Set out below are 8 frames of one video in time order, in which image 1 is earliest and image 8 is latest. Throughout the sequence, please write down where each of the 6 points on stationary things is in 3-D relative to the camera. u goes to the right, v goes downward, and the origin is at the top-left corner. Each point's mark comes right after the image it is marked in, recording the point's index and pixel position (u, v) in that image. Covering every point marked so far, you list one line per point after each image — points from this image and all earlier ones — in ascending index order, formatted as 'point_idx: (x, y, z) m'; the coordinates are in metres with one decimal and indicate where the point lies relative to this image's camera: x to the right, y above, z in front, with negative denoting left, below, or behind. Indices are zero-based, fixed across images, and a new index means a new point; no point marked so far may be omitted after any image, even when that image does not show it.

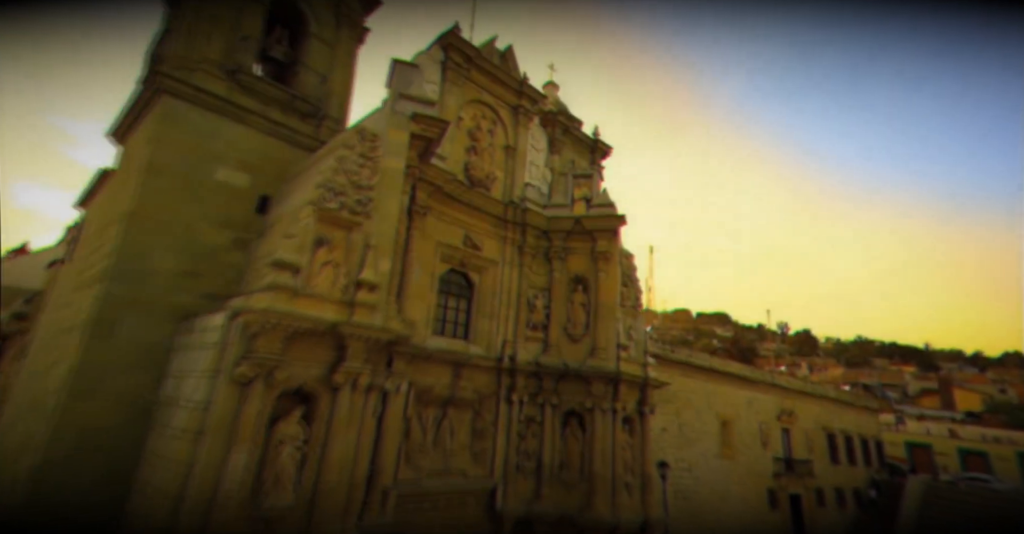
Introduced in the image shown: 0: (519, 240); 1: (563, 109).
0: (+0.1, +0.7, +14.2) m
1: (+1.6, +5.1, +17.7) m
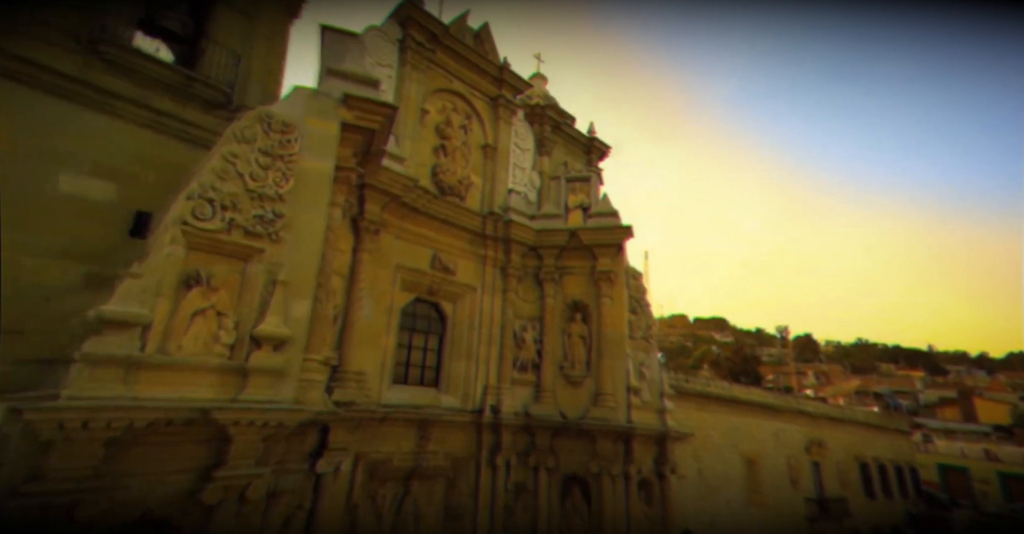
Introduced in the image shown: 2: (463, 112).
0: (-0.2, +0.2, +11.6) m
1: (+1.1, +4.5, +15.2) m
2: (-1.1, +3.4, +11.8) m
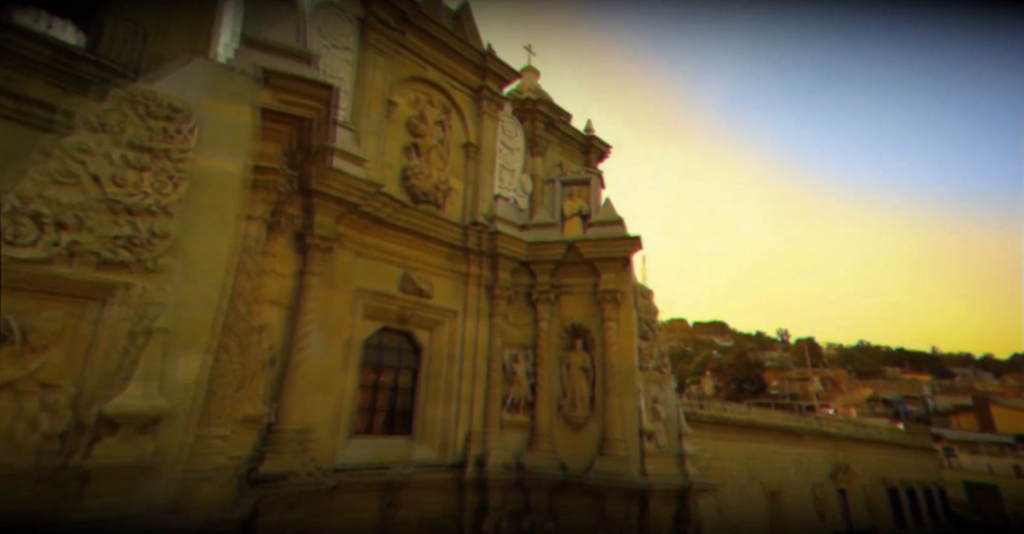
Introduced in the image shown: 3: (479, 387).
0: (-0.5, -0.2, +9.8) m
1: (+0.8, +4.2, +13.5) m
2: (-1.3, +3.0, +10.1) m
3: (-0.5, -2.0, +9.1) m
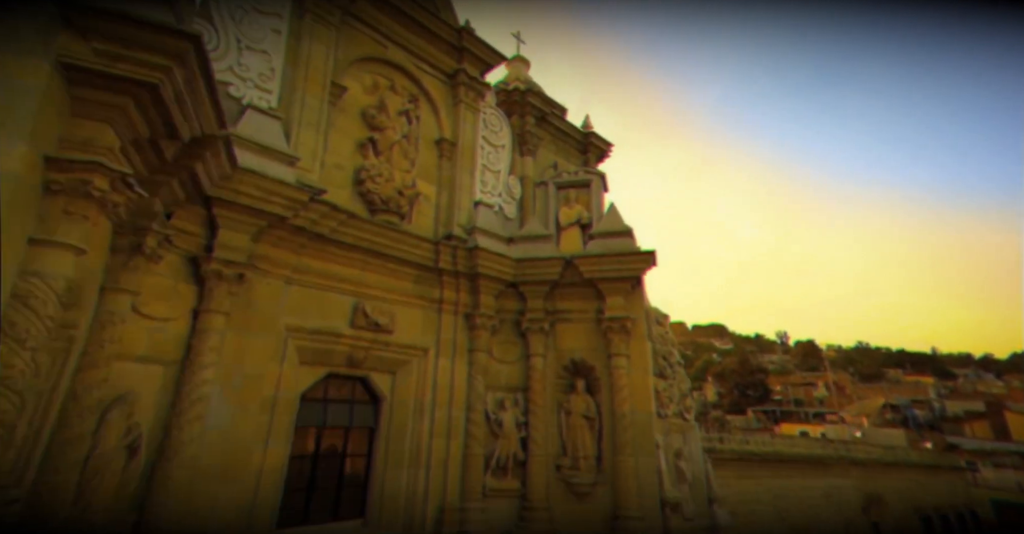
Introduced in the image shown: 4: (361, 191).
0: (-0.7, -0.5, +7.9) m
1: (+0.5, +3.8, +11.6) m
2: (-1.6, +2.6, +8.2) m
3: (-0.7, -2.4, +7.2) m
4: (-2.0, +1.0, +7.2) m
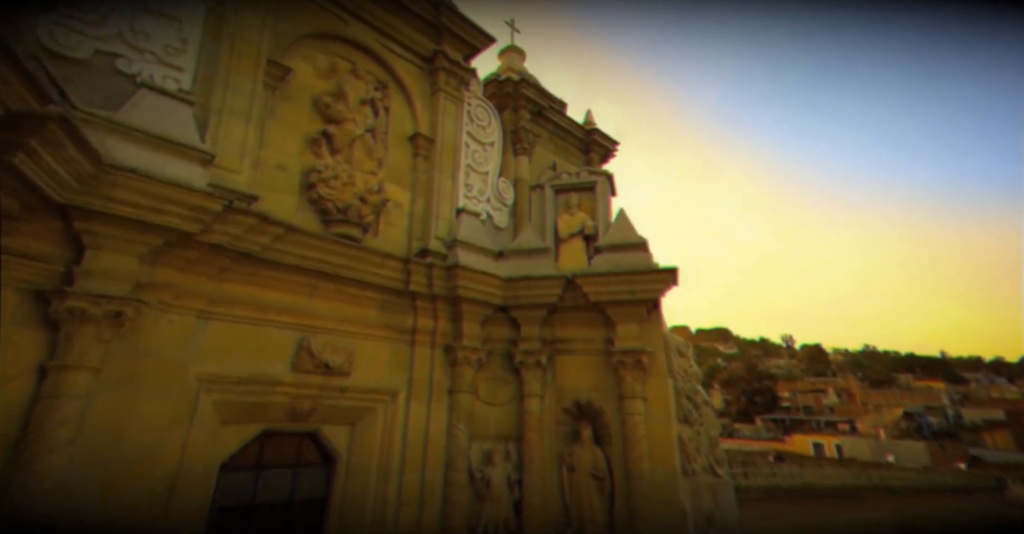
0: (-0.8, -0.8, +6.5) m
1: (+0.4, +3.5, +10.2) m
2: (-1.8, +2.4, +6.8) m
3: (-0.9, -2.6, +5.8) m
4: (-2.1, +0.7, +5.8) m
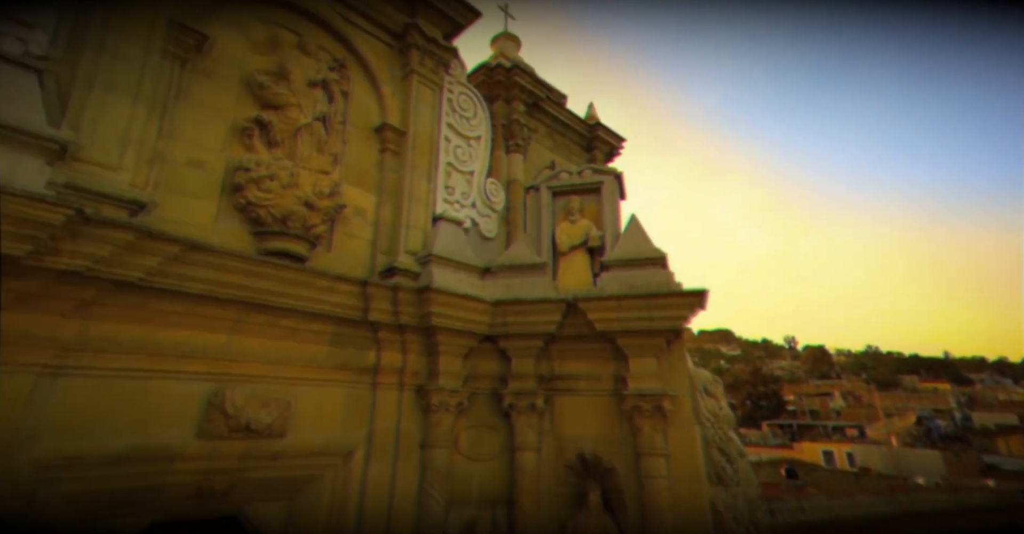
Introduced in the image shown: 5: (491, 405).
0: (-0.9, -1.0, +5.2) m
1: (+0.2, +3.3, +8.9) m
2: (-1.9, +2.1, +5.5) m
3: (-1.0, -2.8, +4.5) m
4: (-2.3, +0.5, +4.5) m
5: (-0.2, -1.4, +5.6) m
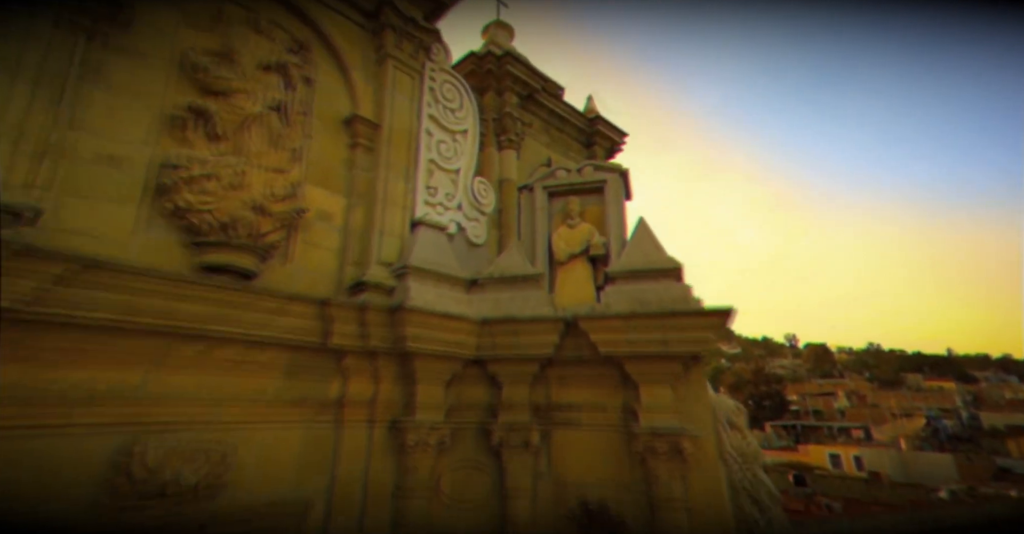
0: (-1.0, -1.1, +4.4) m
1: (+0.1, +3.2, +8.2) m
2: (-2.0, +2.0, +4.7) m
3: (-1.0, -2.9, +3.7) m
4: (-2.4, +0.4, +3.7) m
5: (-0.3, -1.5, +4.8) m
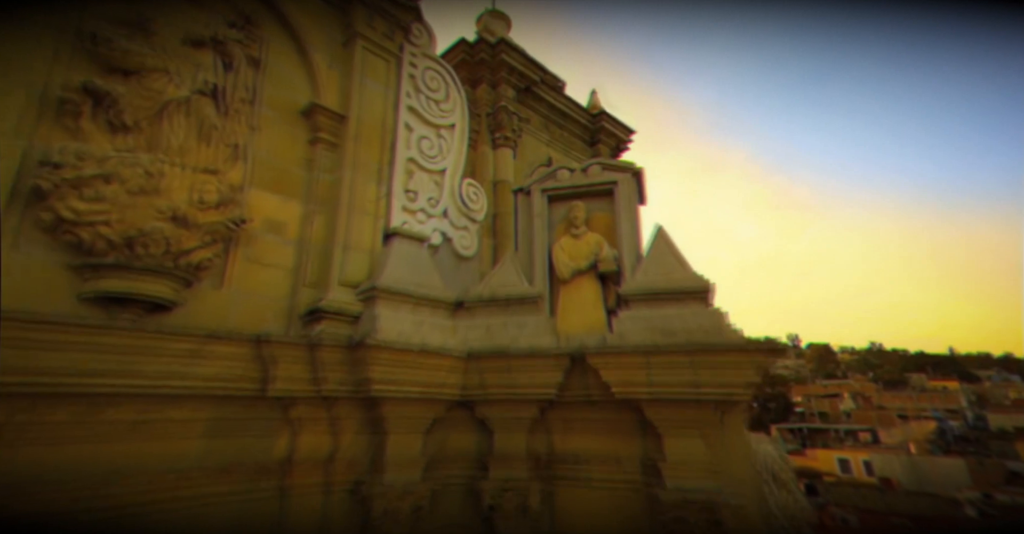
0: (-1.1, -1.3, +3.5) m
1: (+0.1, +3.0, +7.3) m
2: (-2.1, +1.9, +3.9) m
3: (-1.1, -3.1, +2.8) m
4: (-2.4, +0.2, +2.9) m
5: (-0.4, -1.7, +3.9) m
